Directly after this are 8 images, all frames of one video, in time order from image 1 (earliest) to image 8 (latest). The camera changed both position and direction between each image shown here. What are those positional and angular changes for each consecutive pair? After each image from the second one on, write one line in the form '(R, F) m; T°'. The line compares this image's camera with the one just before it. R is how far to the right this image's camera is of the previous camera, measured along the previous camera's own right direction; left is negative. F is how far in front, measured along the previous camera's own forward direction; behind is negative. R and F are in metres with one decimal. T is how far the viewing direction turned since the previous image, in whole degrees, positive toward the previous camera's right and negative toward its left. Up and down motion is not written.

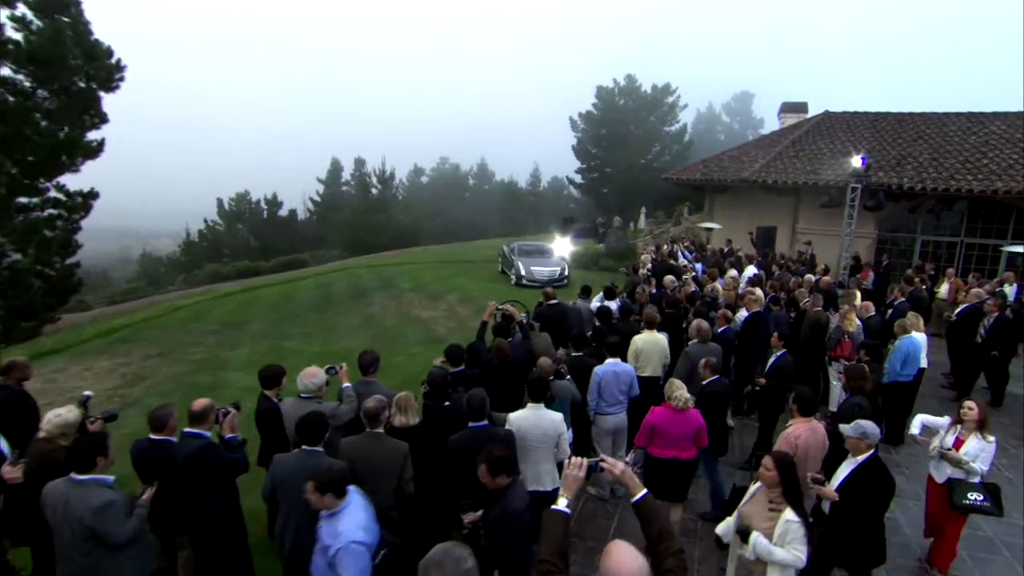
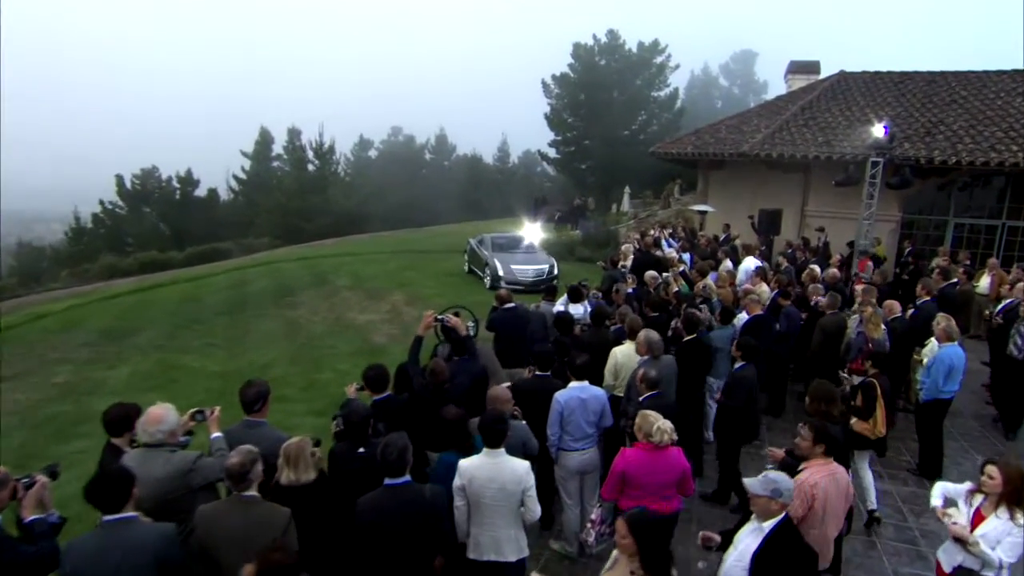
(+0.5, +2.5) m; 0°
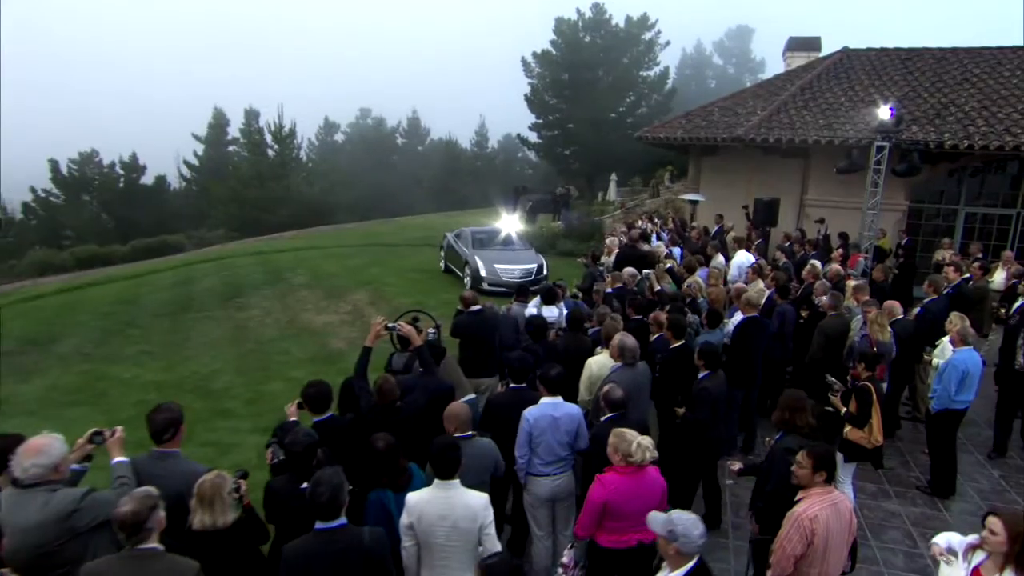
(+0.3, +1.1) m; 0°
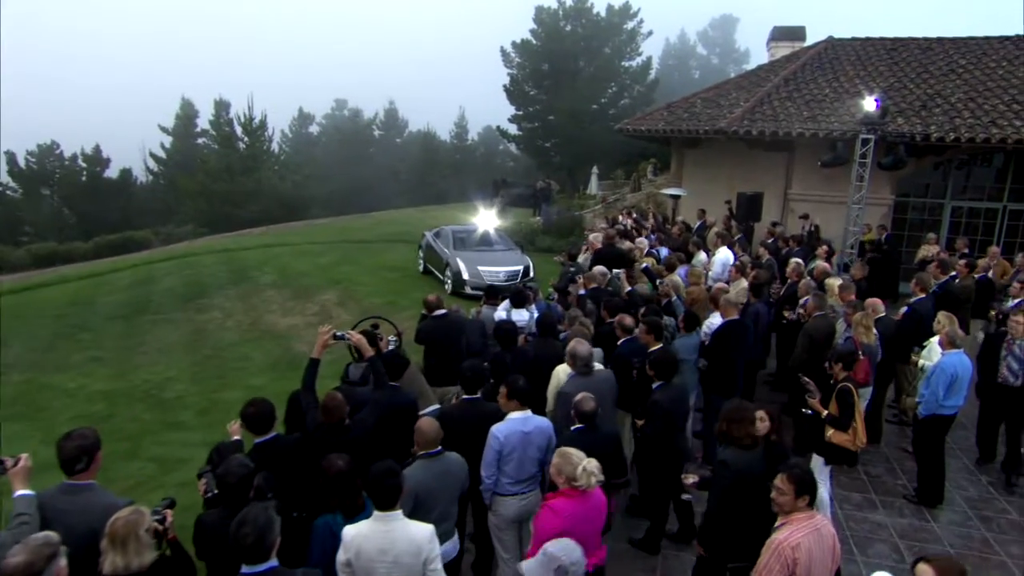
(+0.3, +0.3) m; 0°
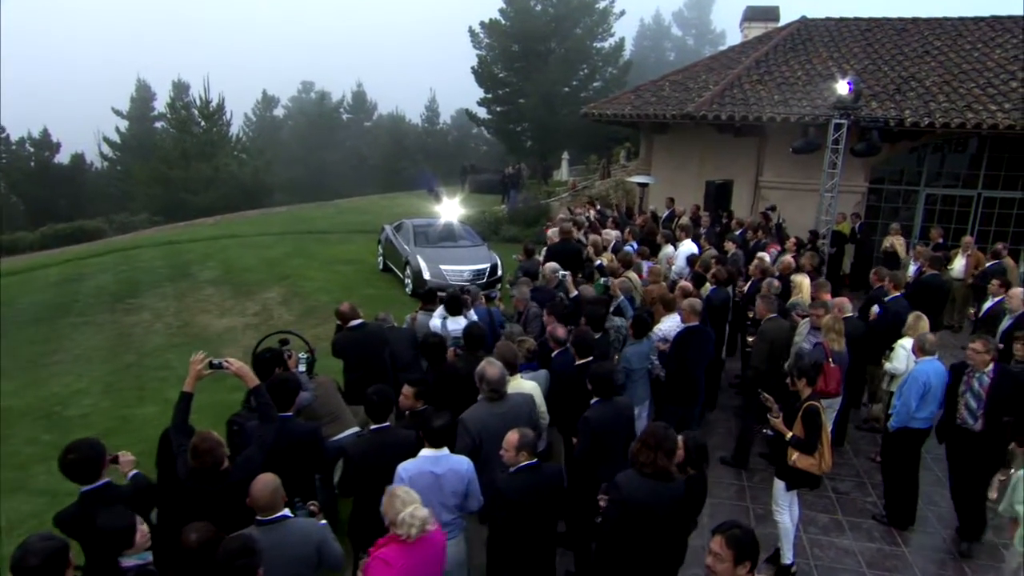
(+0.7, +0.3) m; -1°
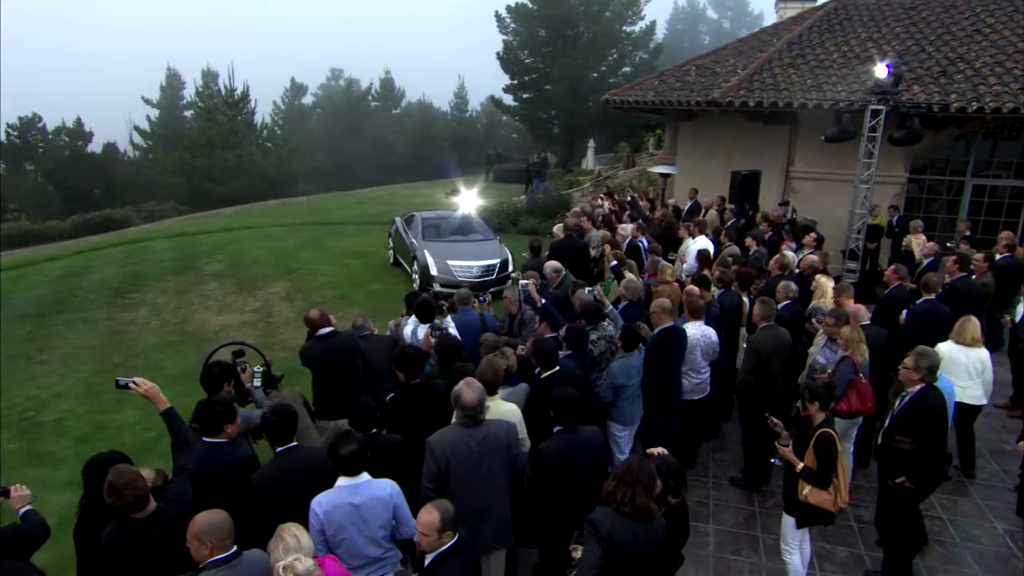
(+0.8, +0.4) m; -5°
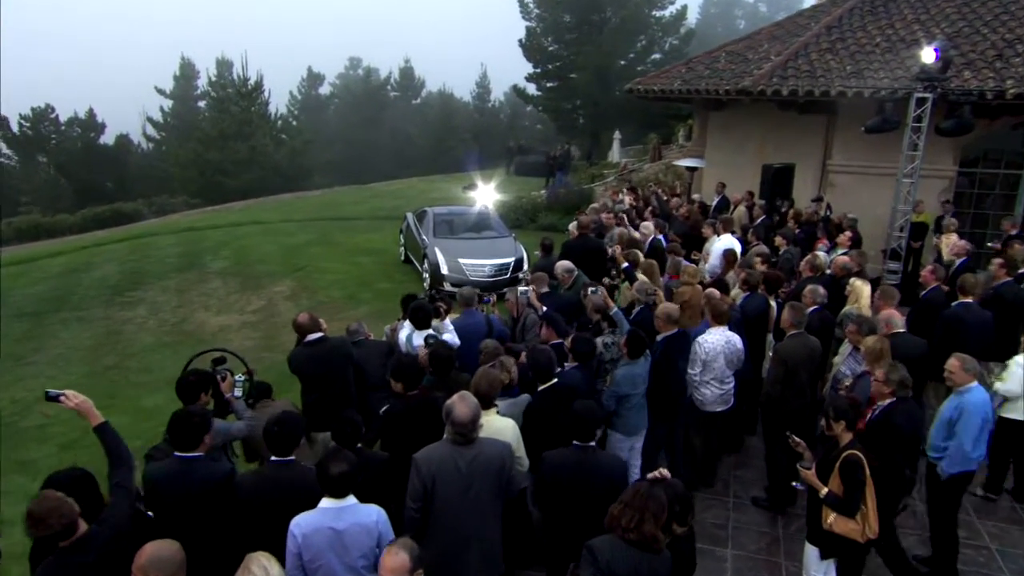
(+0.3, +0.6) m; -3°
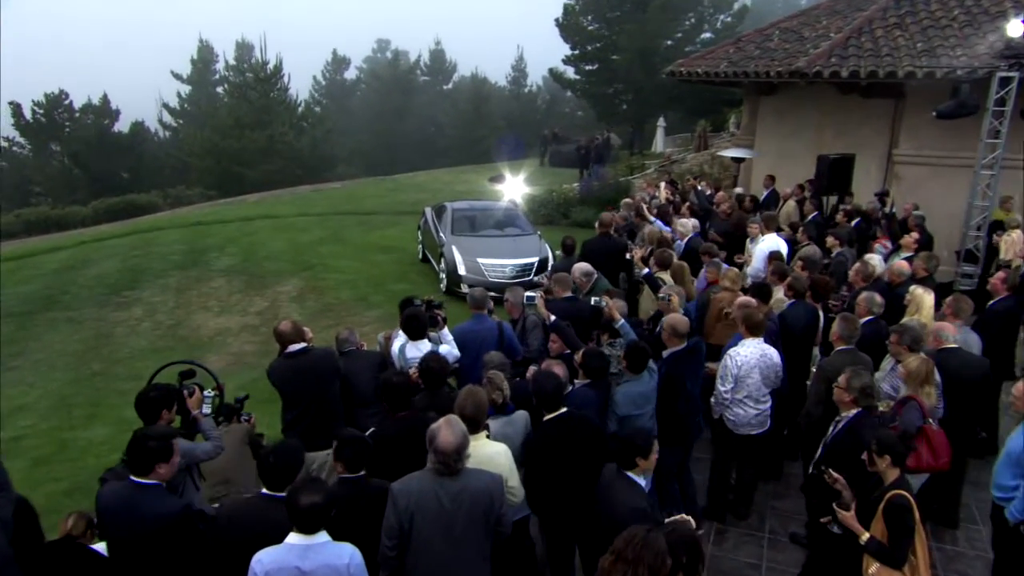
(+0.4, +0.9) m; -4°
